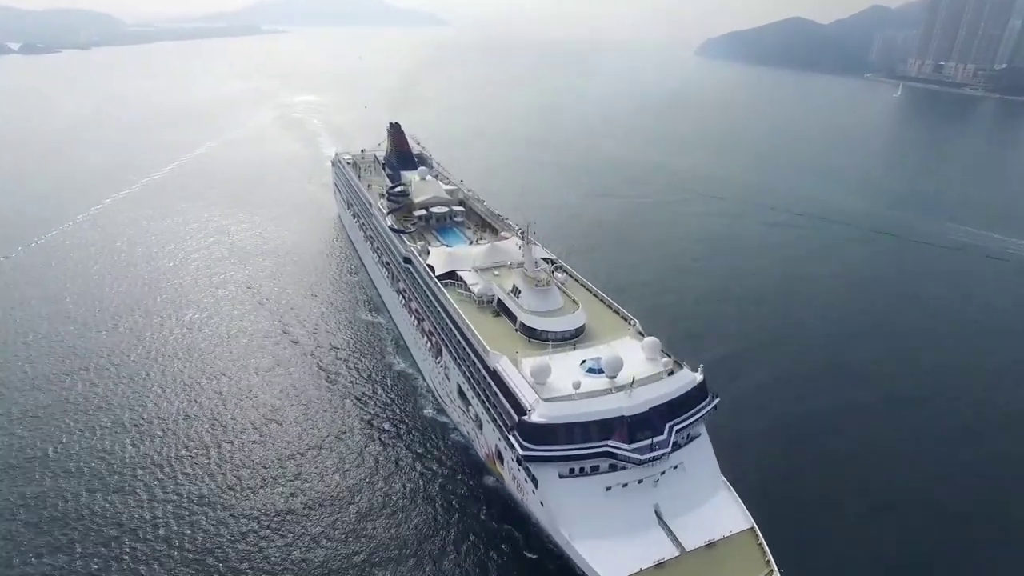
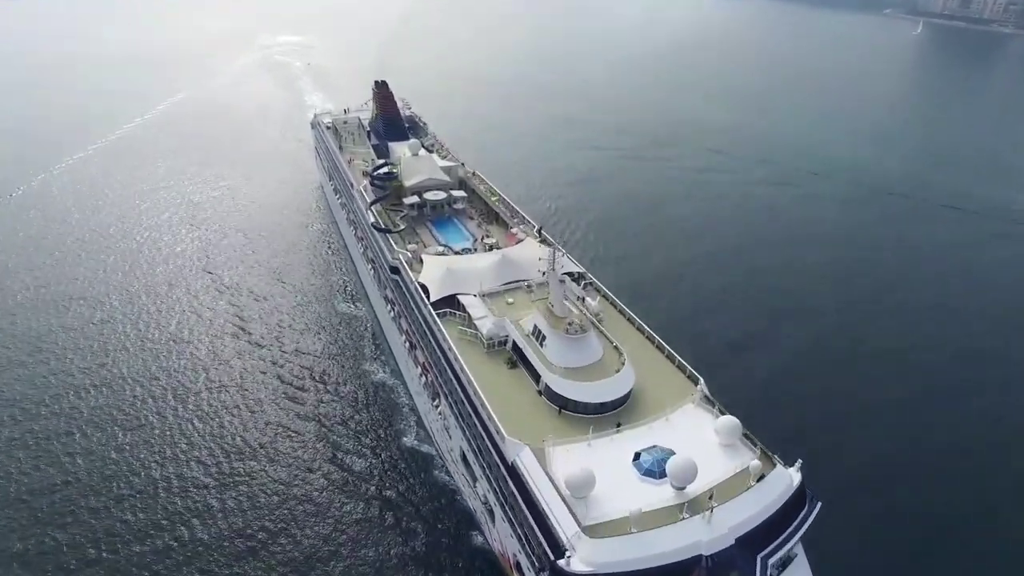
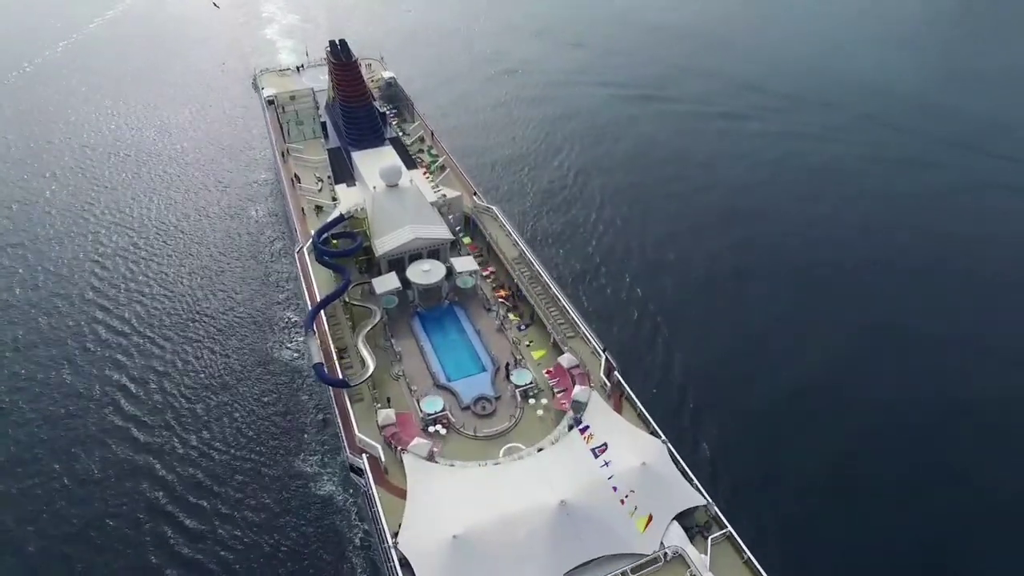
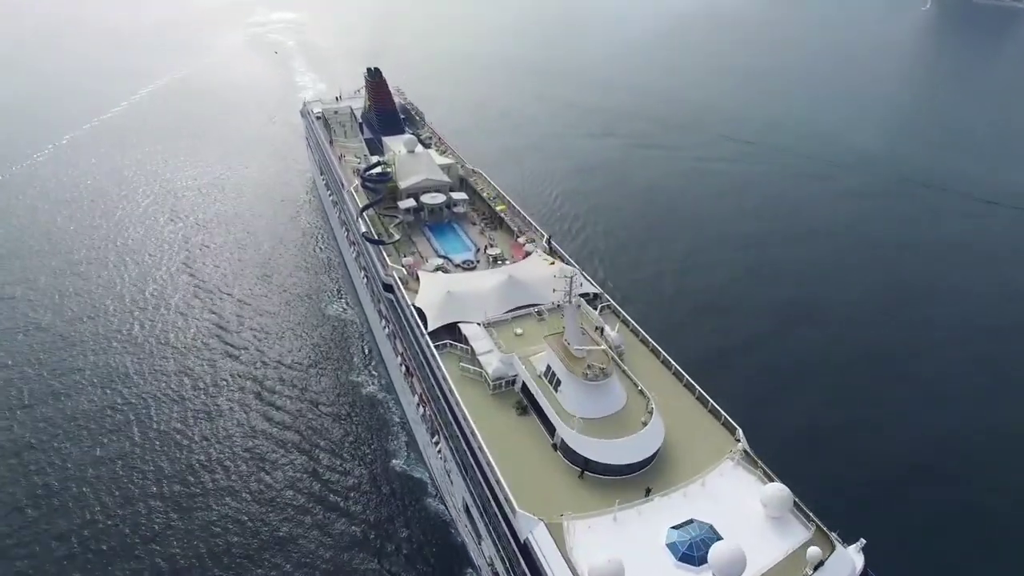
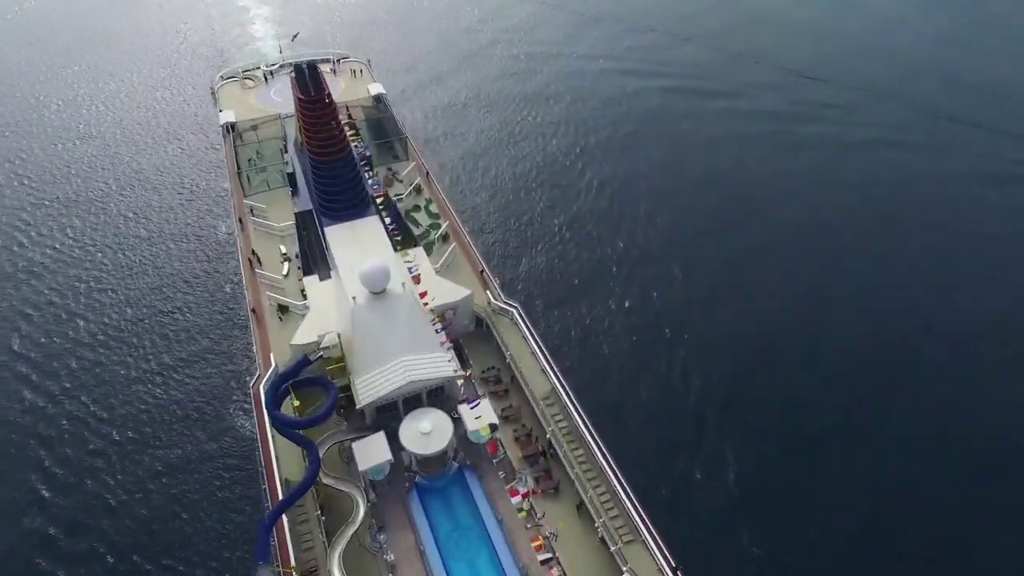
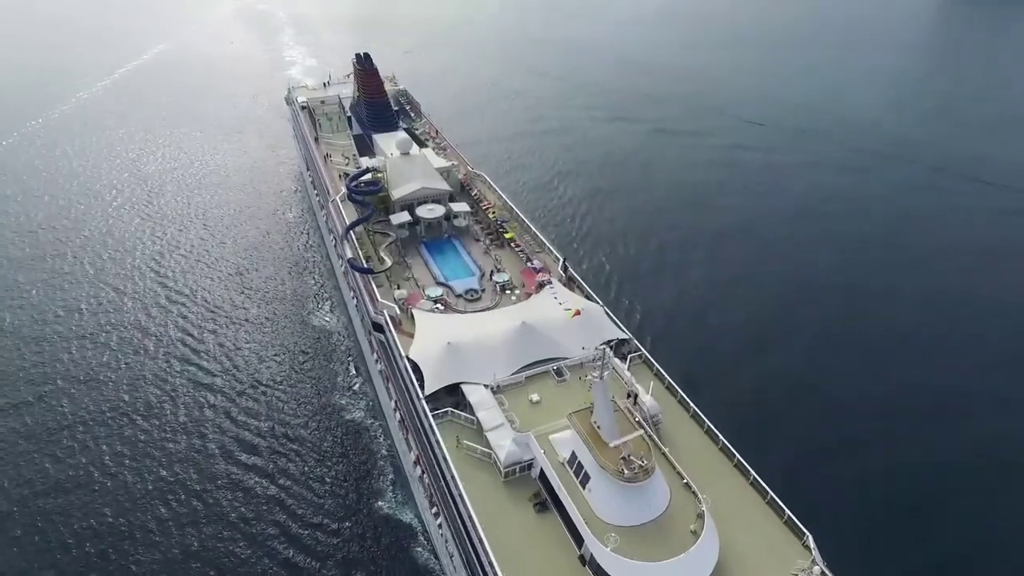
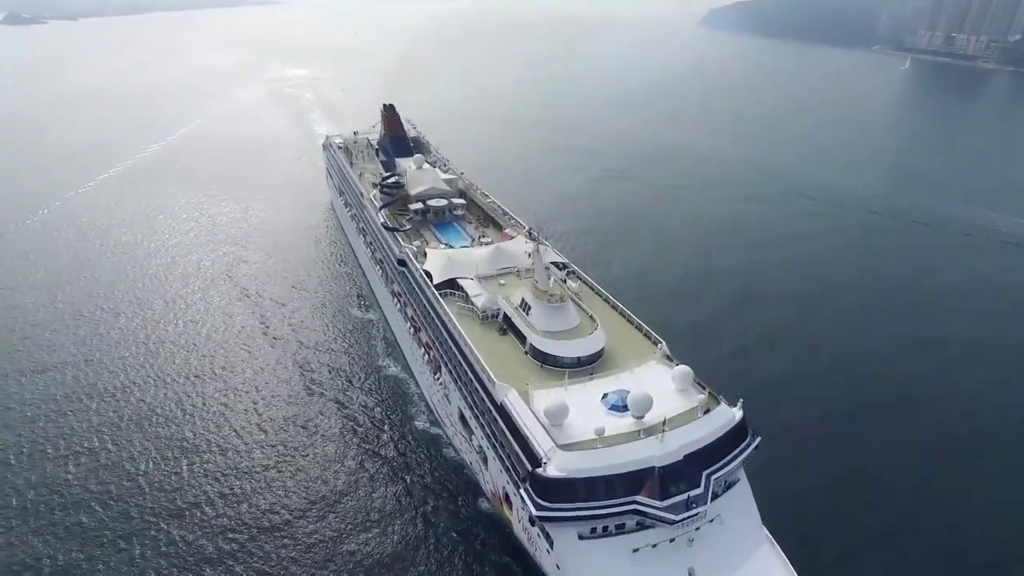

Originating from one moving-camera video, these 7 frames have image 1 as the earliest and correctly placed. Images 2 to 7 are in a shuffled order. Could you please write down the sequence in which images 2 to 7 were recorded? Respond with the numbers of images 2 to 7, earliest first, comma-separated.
7, 2, 4, 6, 3, 5
